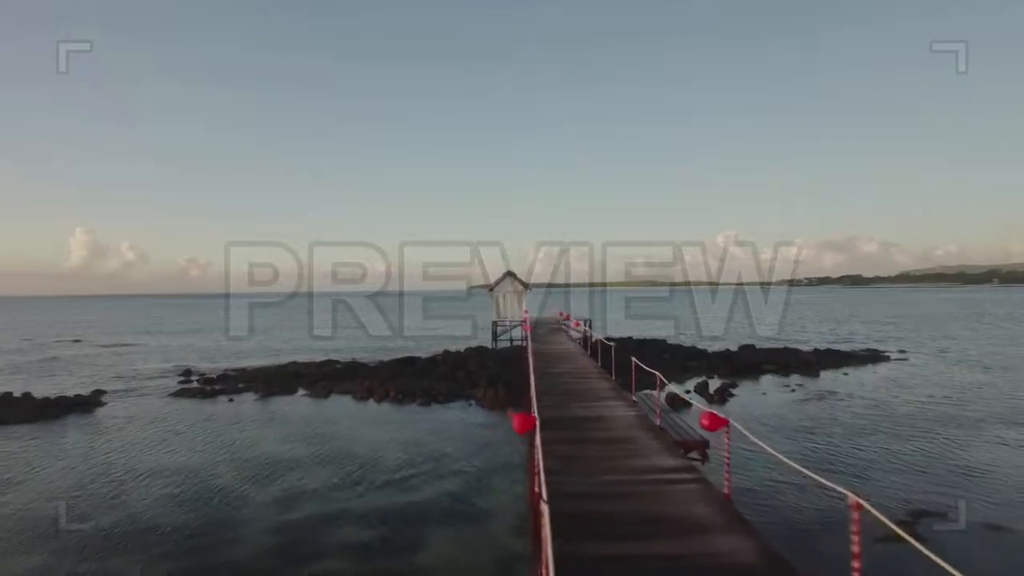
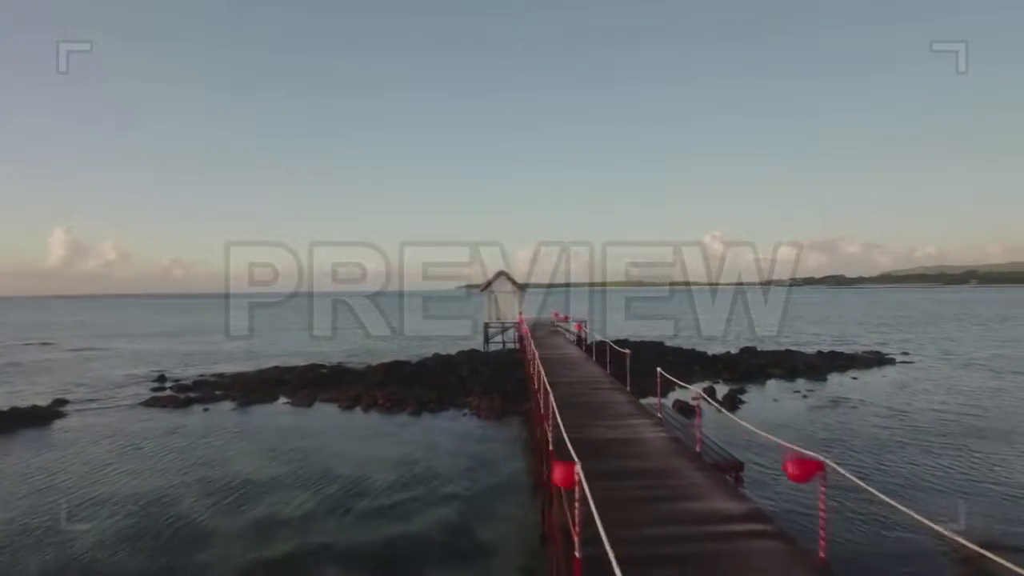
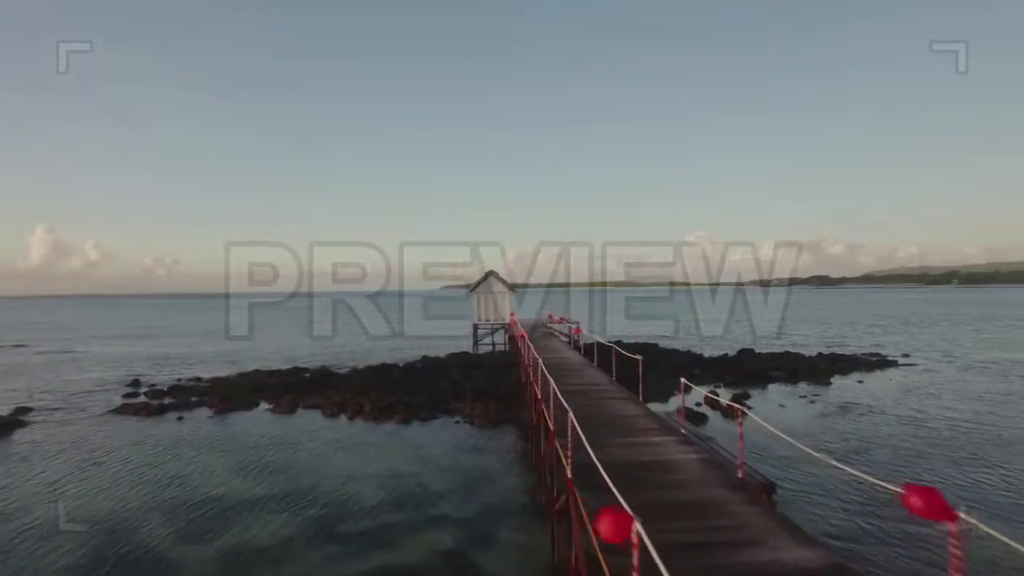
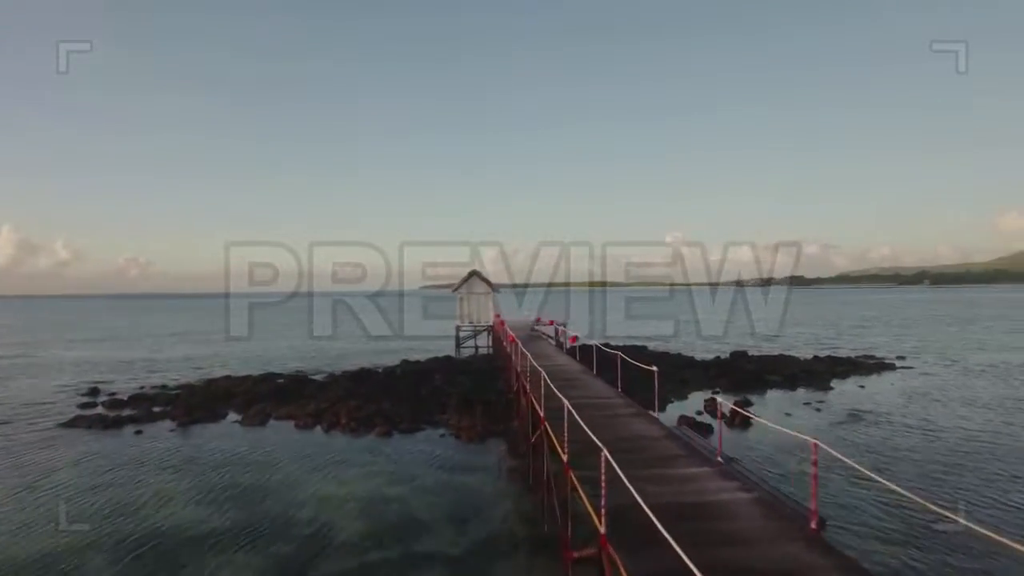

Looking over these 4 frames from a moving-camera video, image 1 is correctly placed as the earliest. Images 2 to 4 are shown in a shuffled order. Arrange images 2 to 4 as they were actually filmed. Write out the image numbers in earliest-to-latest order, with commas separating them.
2, 3, 4
